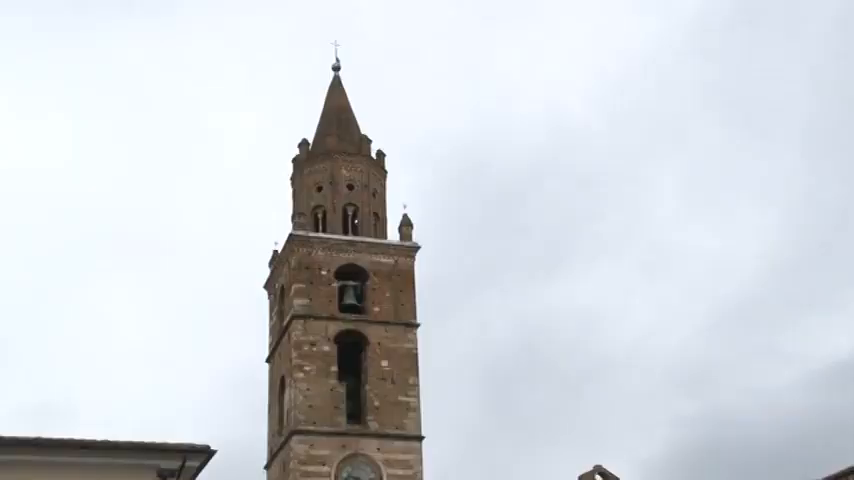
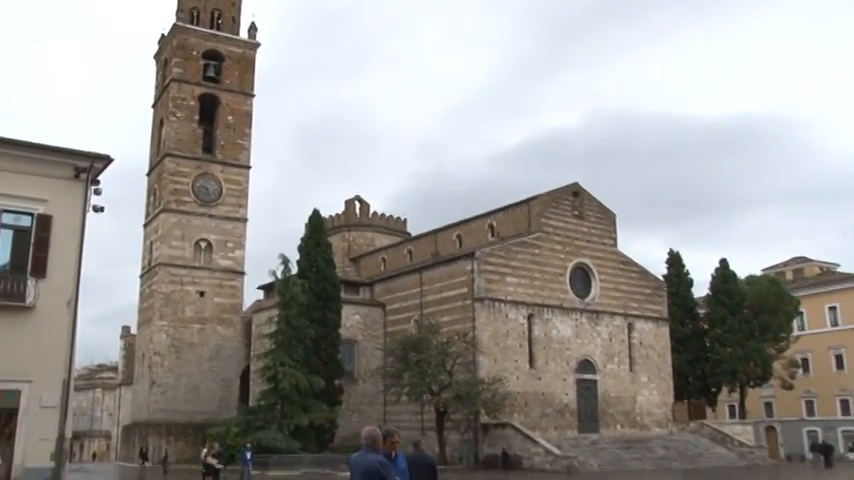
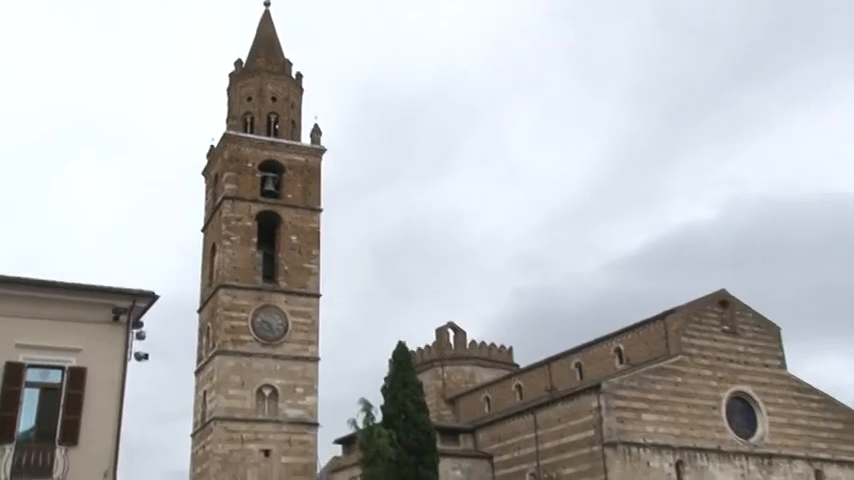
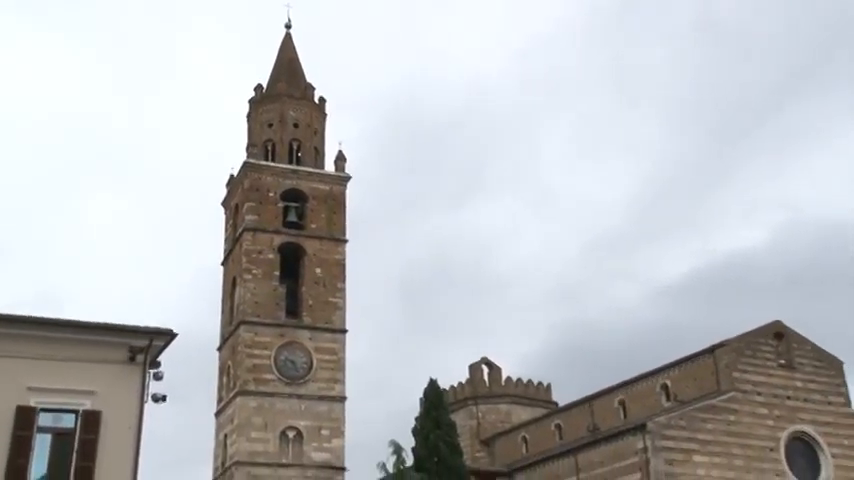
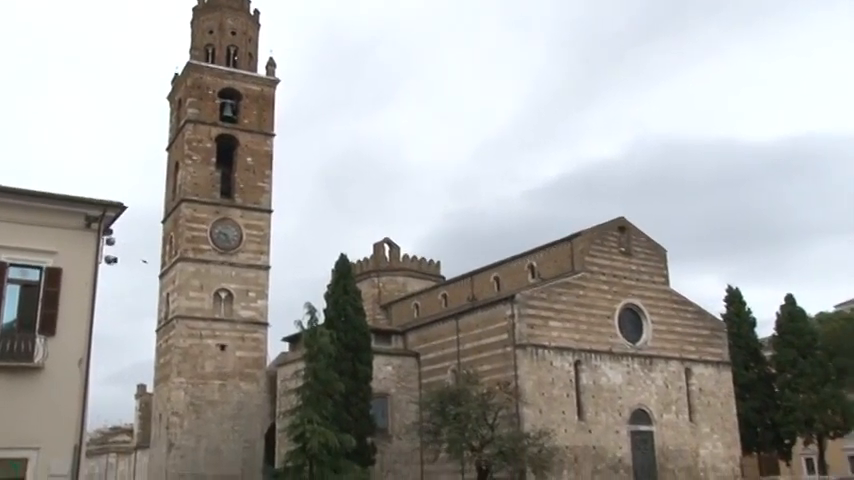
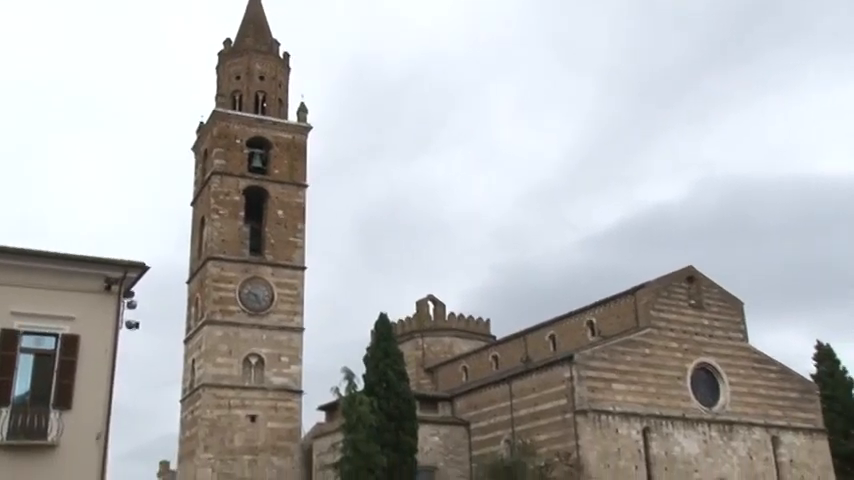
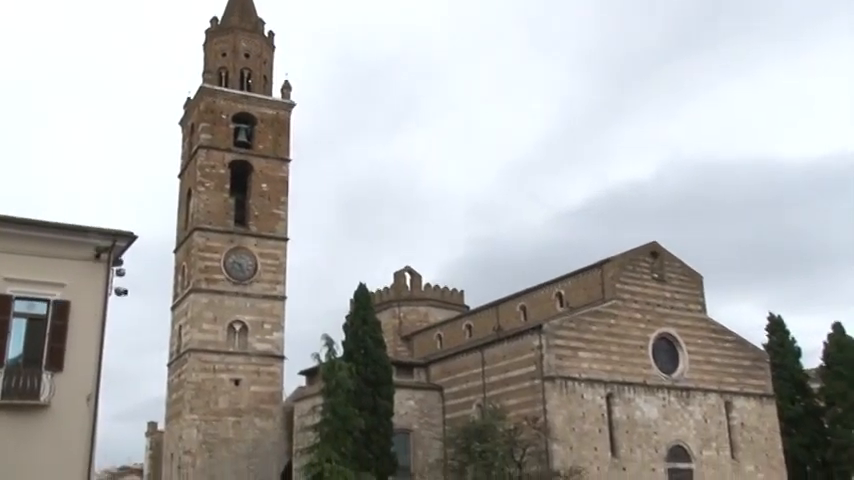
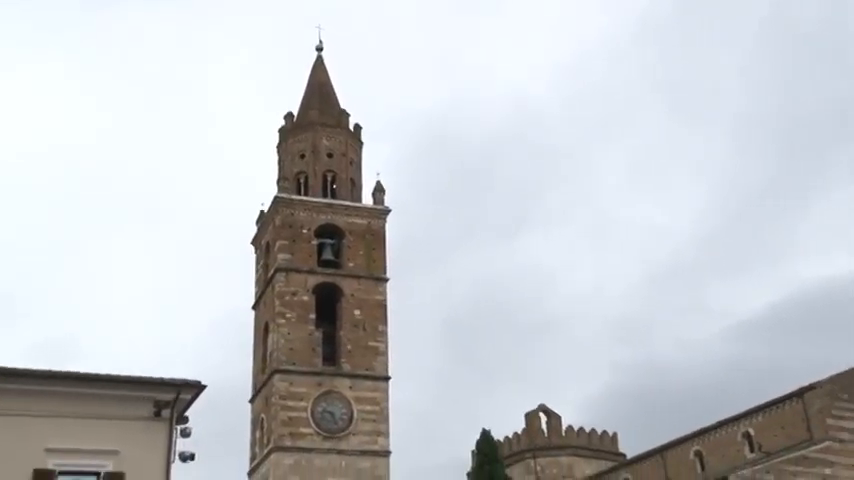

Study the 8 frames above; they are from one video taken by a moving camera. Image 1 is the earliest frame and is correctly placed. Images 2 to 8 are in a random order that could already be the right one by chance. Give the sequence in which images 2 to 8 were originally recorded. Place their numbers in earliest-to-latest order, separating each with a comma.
8, 4, 3, 6, 7, 5, 2
